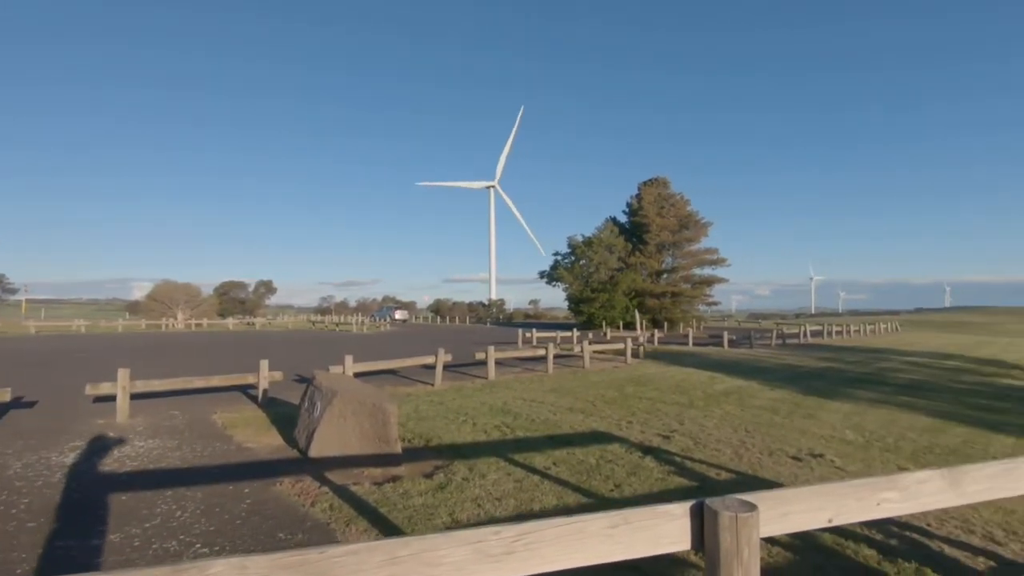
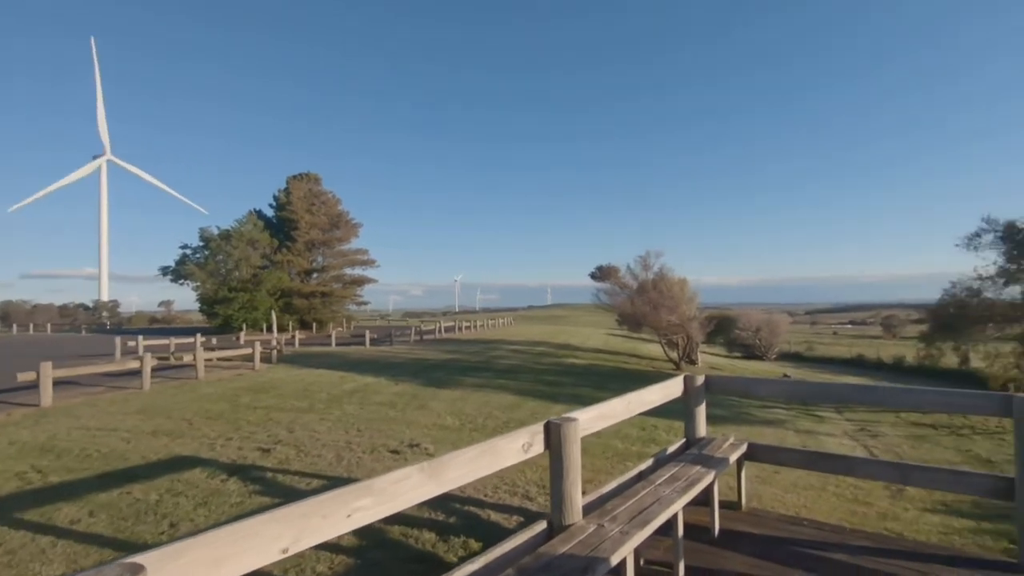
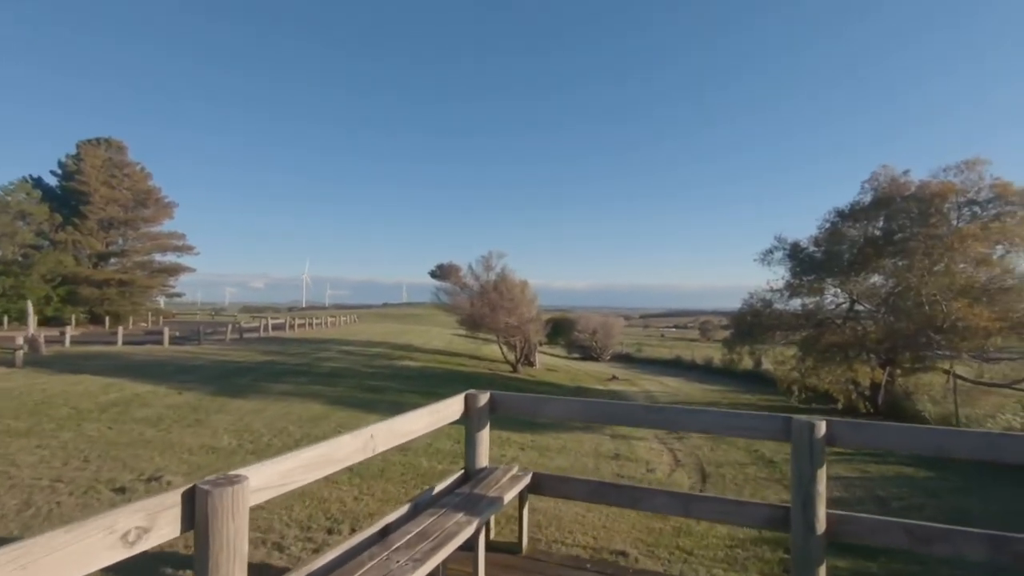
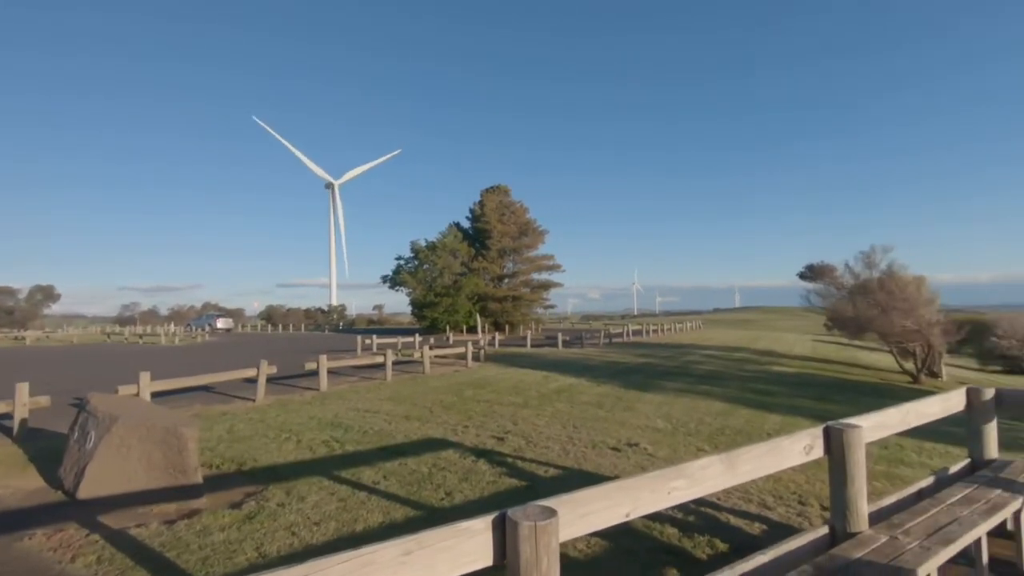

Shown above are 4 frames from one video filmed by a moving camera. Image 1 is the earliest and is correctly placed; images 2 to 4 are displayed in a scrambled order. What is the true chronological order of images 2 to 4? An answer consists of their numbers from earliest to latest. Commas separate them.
4, 2, 3
